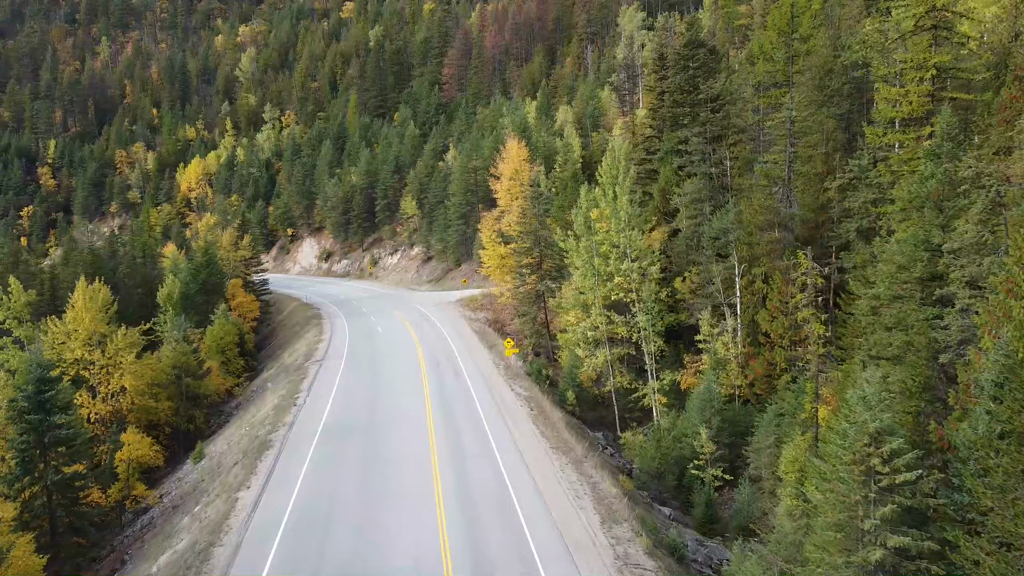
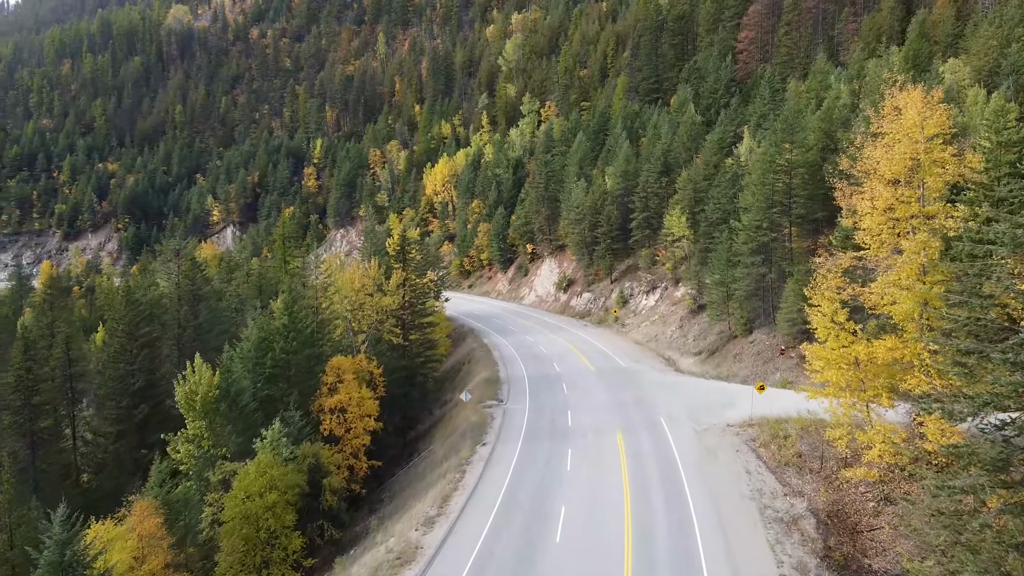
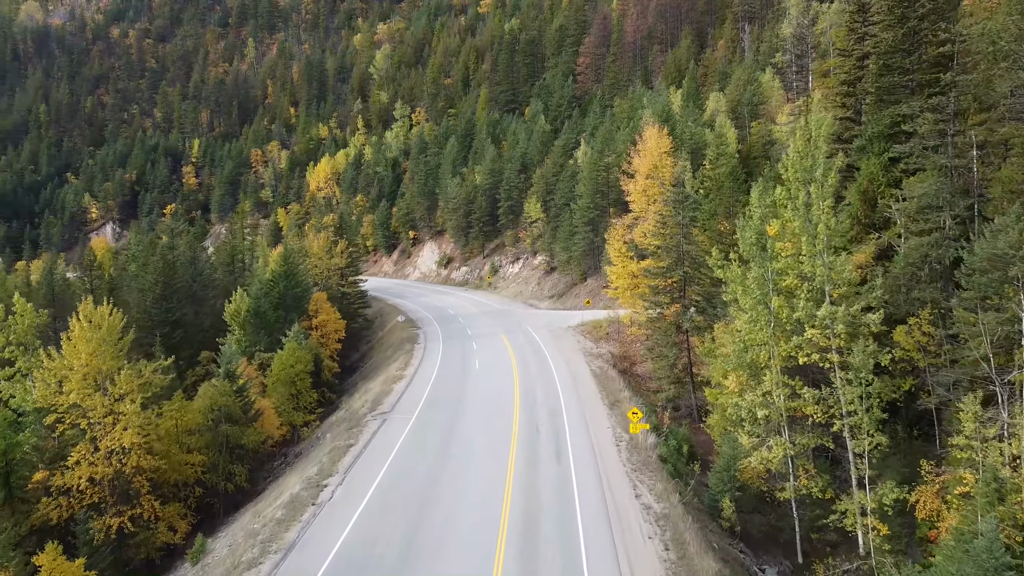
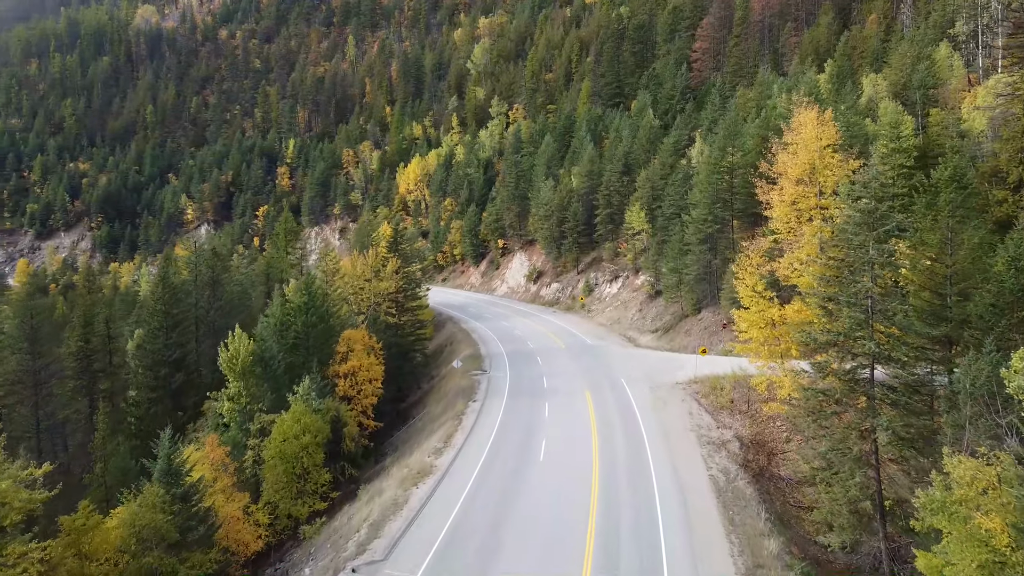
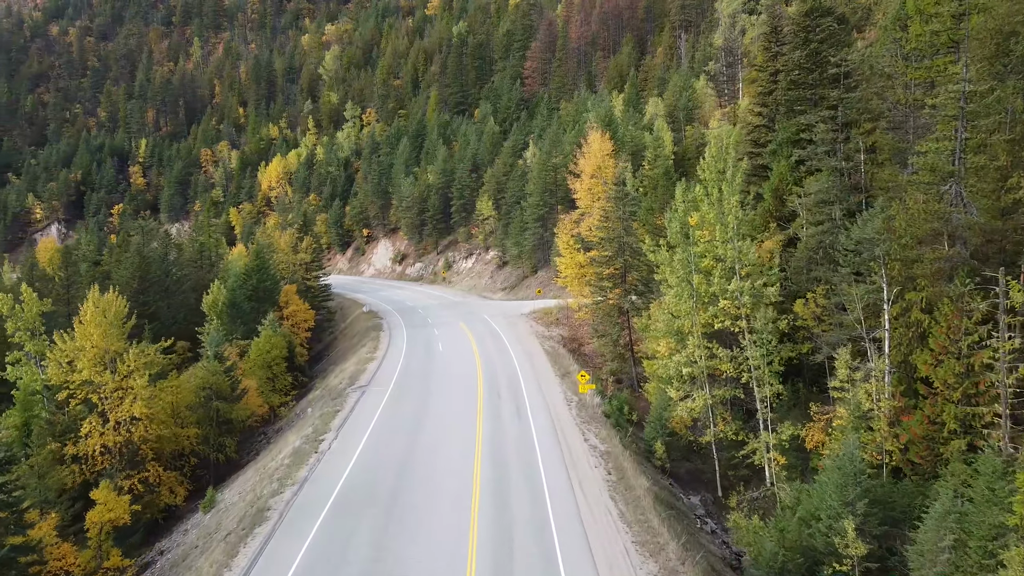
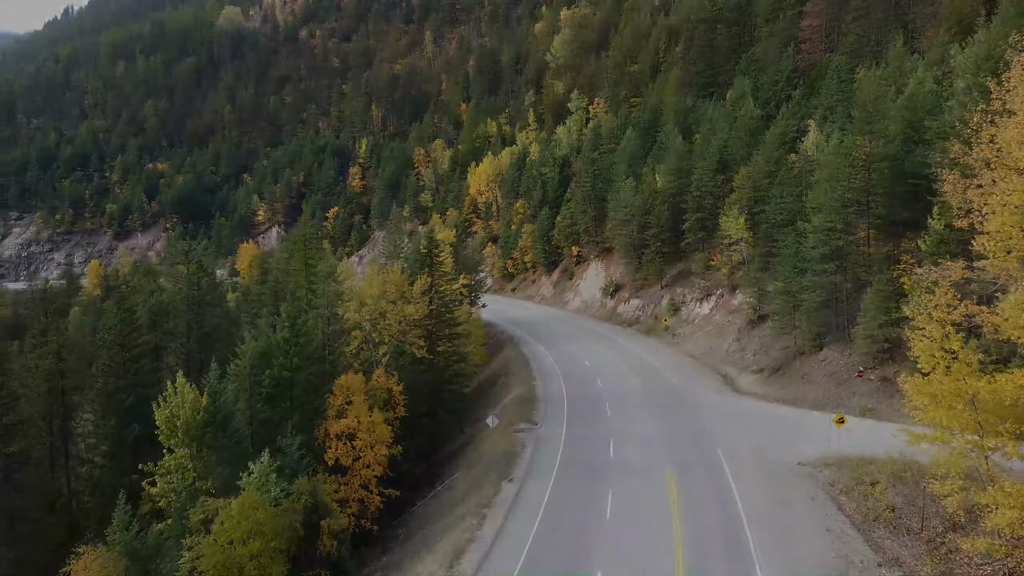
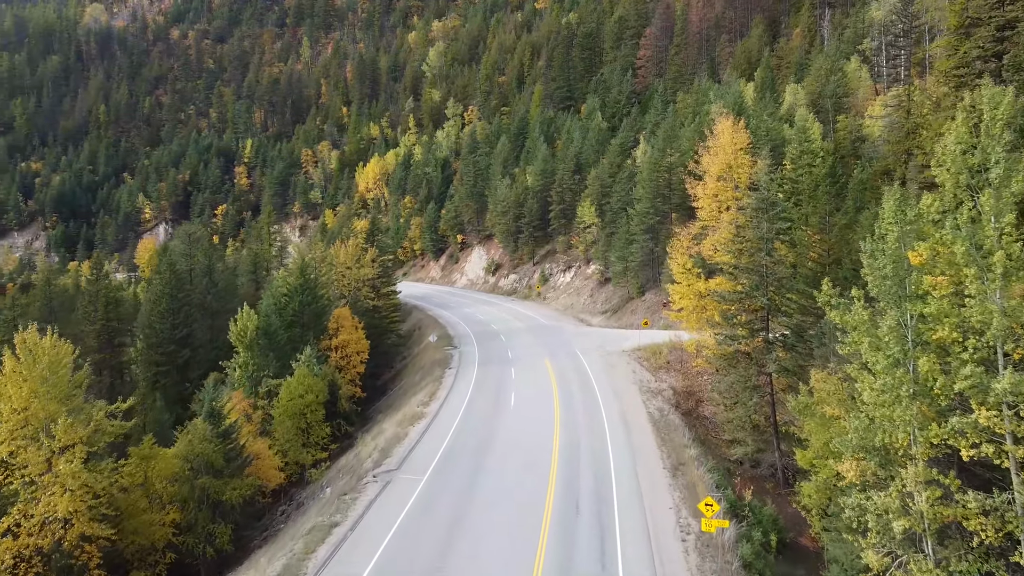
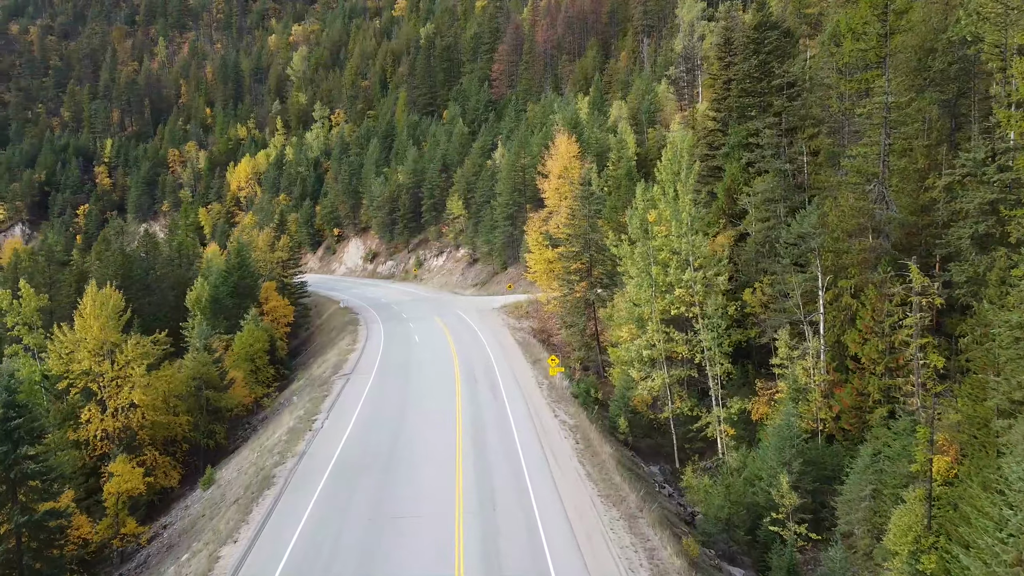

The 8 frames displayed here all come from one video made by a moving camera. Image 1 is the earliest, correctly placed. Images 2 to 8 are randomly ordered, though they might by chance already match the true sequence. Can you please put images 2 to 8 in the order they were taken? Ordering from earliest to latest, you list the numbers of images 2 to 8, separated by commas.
8, 5, 3, 7, 4, 2, 6
